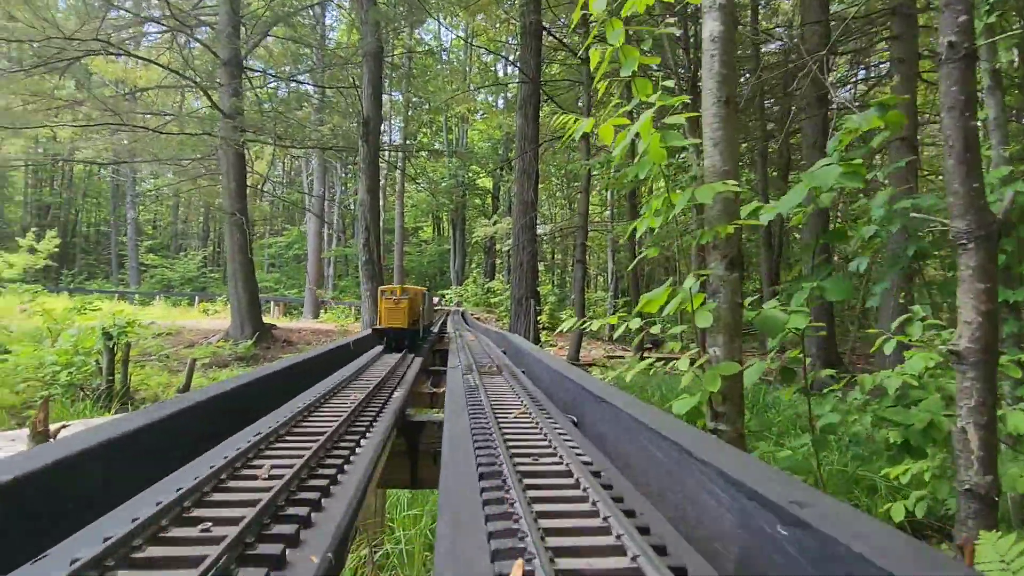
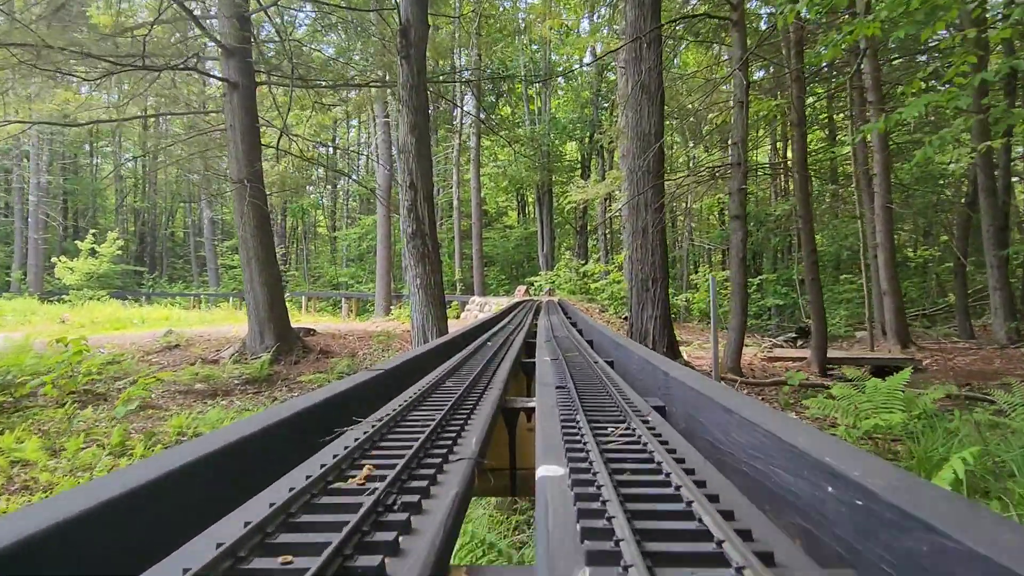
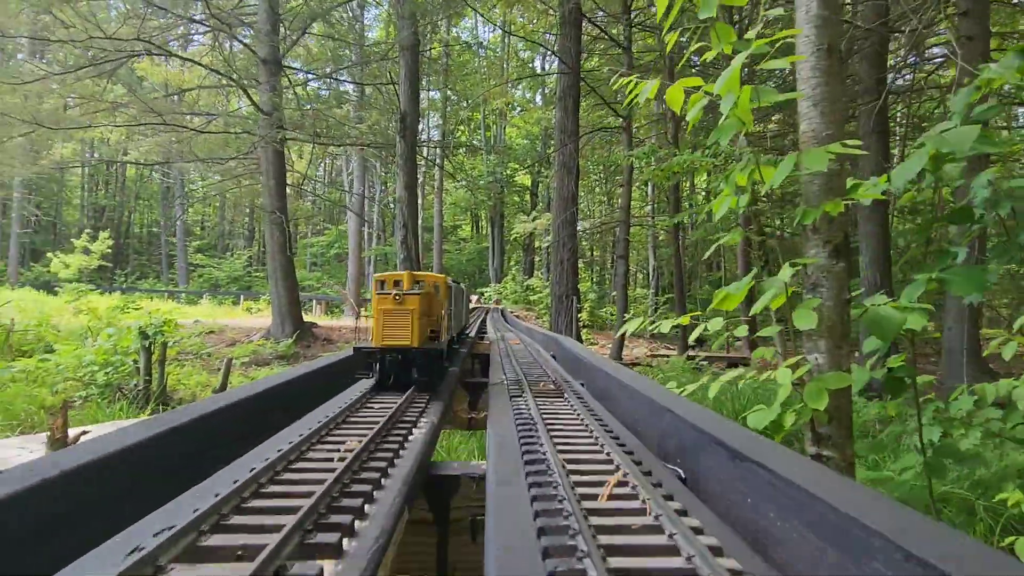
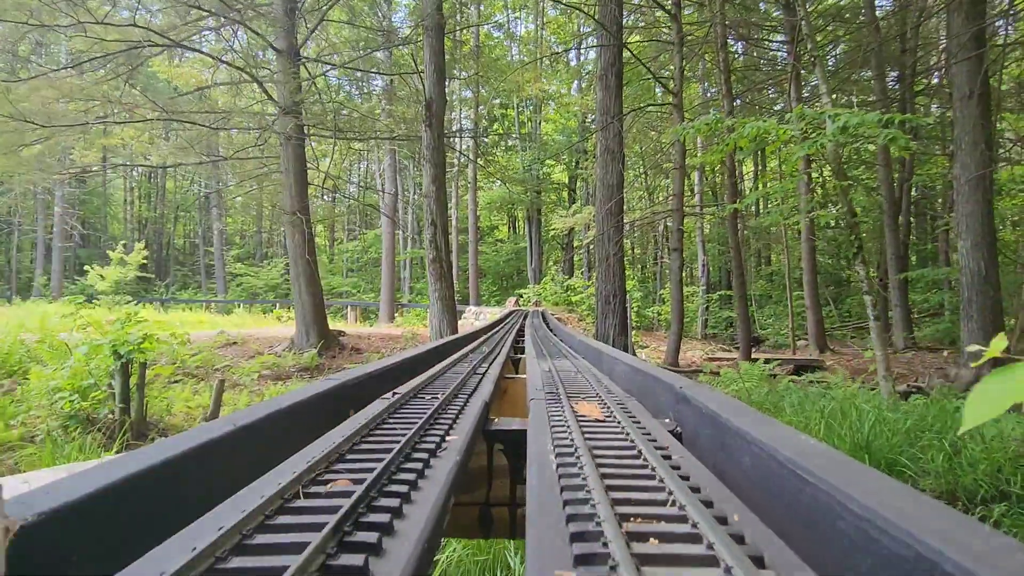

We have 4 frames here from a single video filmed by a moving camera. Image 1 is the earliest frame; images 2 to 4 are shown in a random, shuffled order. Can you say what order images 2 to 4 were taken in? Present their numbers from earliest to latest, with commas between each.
3, 4, 2
